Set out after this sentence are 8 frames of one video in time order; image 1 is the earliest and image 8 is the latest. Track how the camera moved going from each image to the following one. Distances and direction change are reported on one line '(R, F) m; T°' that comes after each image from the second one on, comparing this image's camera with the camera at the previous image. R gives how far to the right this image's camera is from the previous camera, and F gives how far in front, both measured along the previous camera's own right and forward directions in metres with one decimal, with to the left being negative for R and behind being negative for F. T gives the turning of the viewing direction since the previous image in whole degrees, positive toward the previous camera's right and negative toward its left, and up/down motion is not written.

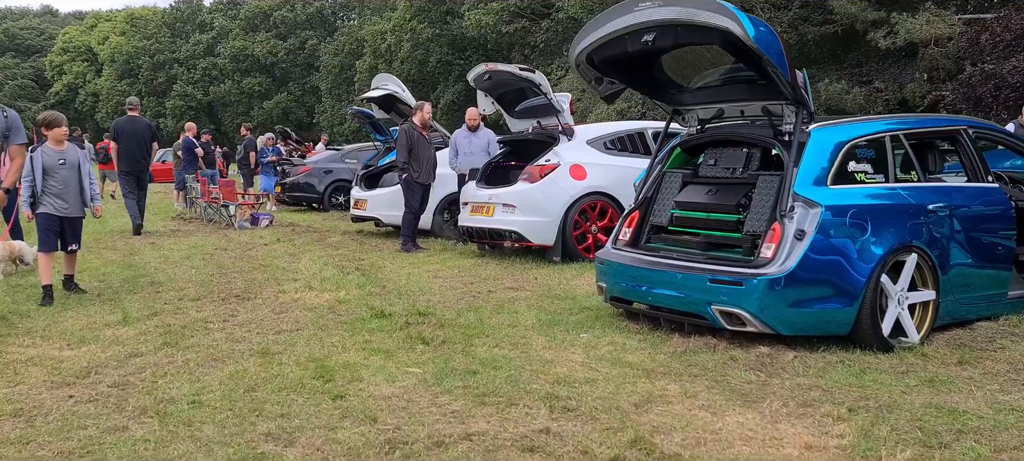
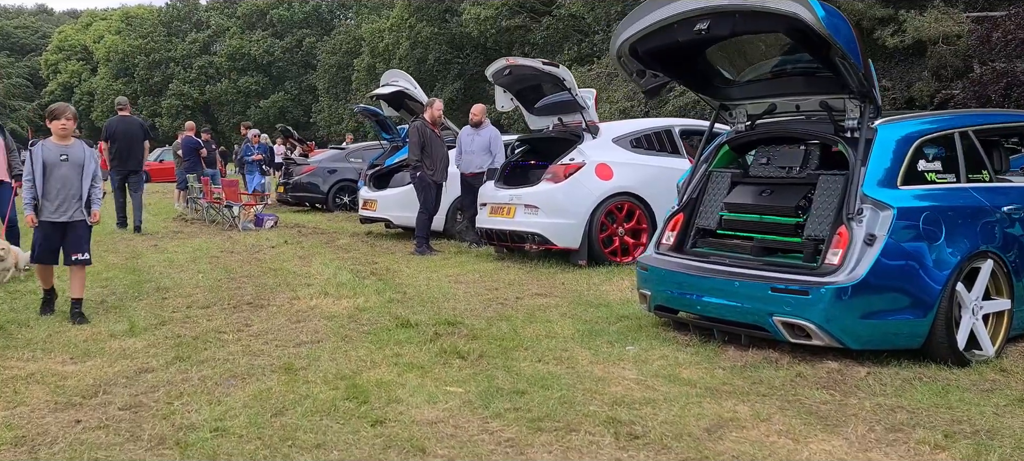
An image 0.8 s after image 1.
(-0.2, +0.3) m; 0°
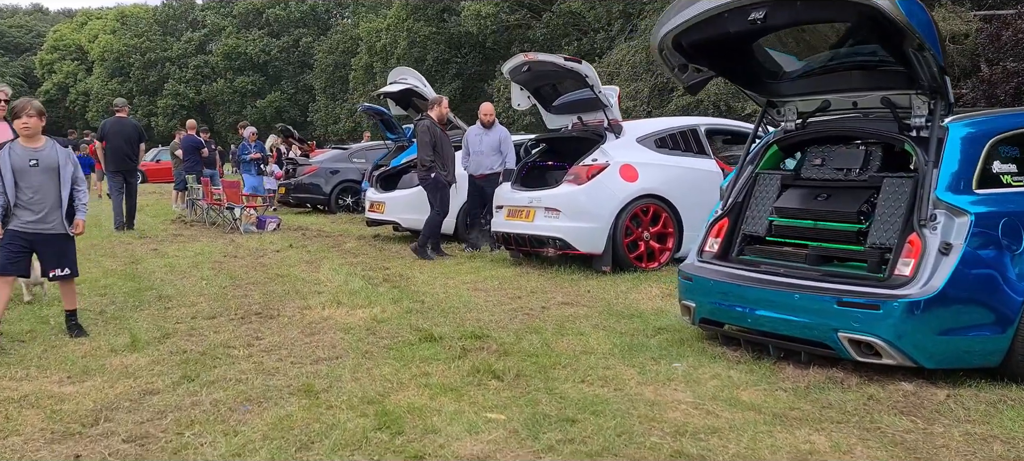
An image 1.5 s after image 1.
(-0.2, +0.3) m; 0°
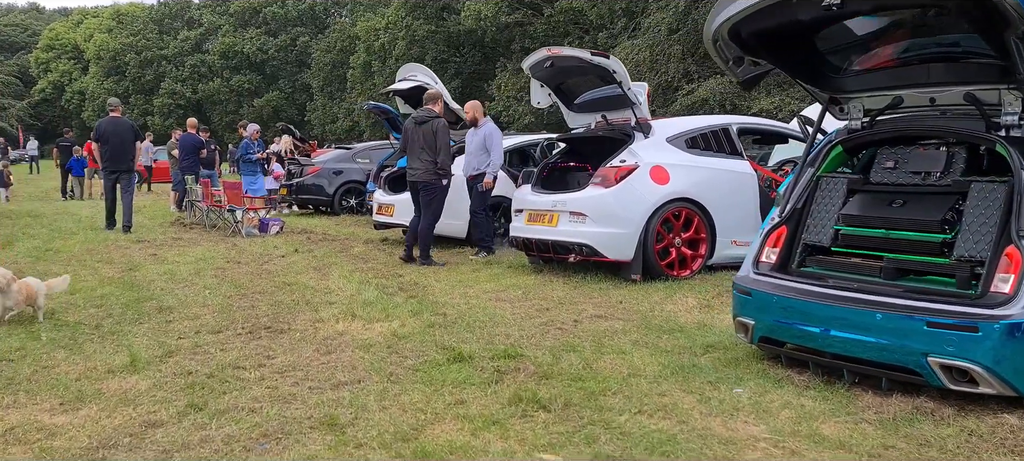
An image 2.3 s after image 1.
(-0.2, +0.4) m; 0°
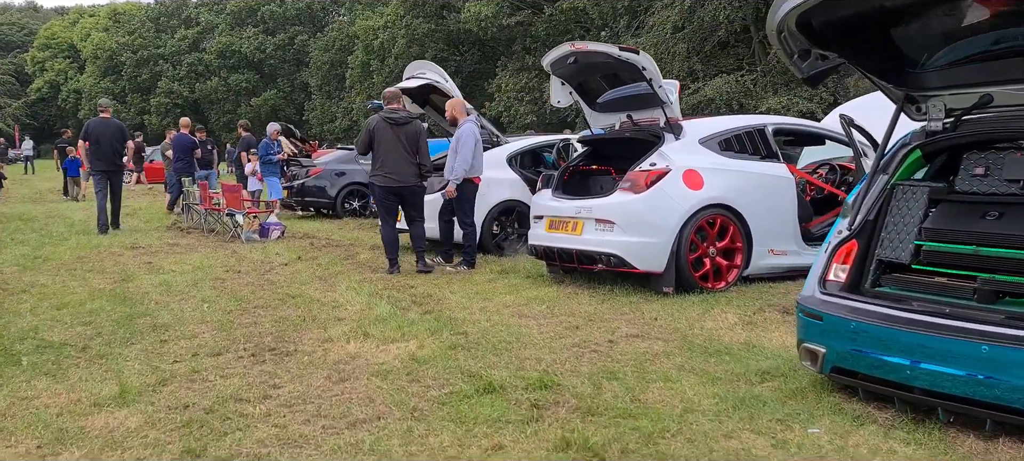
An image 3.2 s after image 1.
(-0.2, +0.4) m; 0°
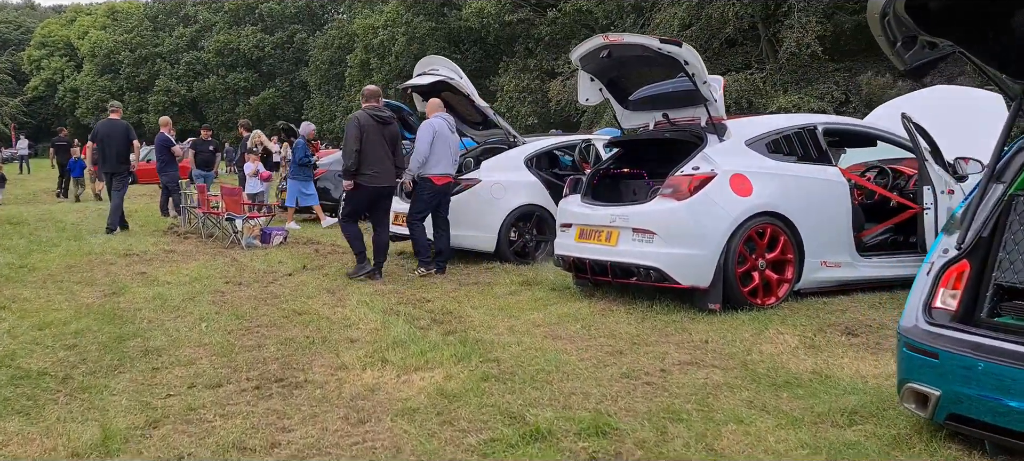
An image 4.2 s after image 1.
(-0.2, +0.5) m; 0°
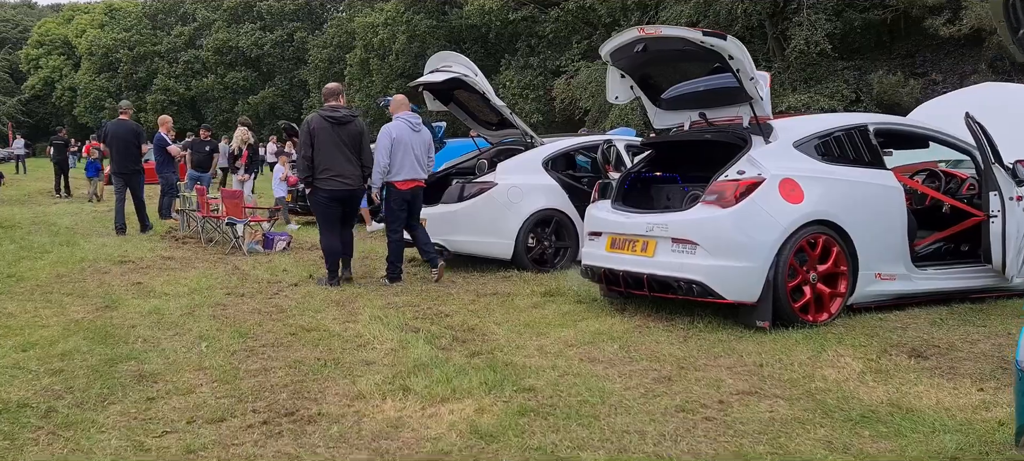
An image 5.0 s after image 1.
(-0.2, +0.4) m; 0°
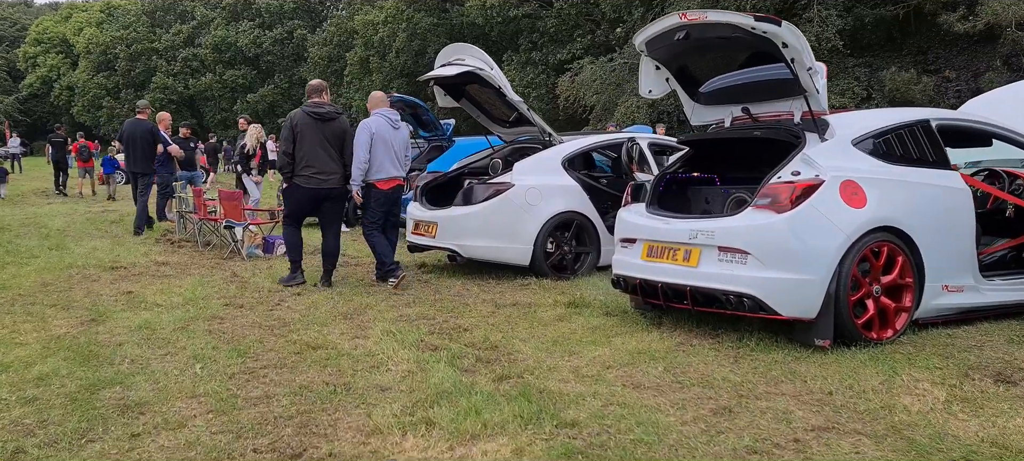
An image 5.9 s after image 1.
(-0.1, +0.5) m; 0°
